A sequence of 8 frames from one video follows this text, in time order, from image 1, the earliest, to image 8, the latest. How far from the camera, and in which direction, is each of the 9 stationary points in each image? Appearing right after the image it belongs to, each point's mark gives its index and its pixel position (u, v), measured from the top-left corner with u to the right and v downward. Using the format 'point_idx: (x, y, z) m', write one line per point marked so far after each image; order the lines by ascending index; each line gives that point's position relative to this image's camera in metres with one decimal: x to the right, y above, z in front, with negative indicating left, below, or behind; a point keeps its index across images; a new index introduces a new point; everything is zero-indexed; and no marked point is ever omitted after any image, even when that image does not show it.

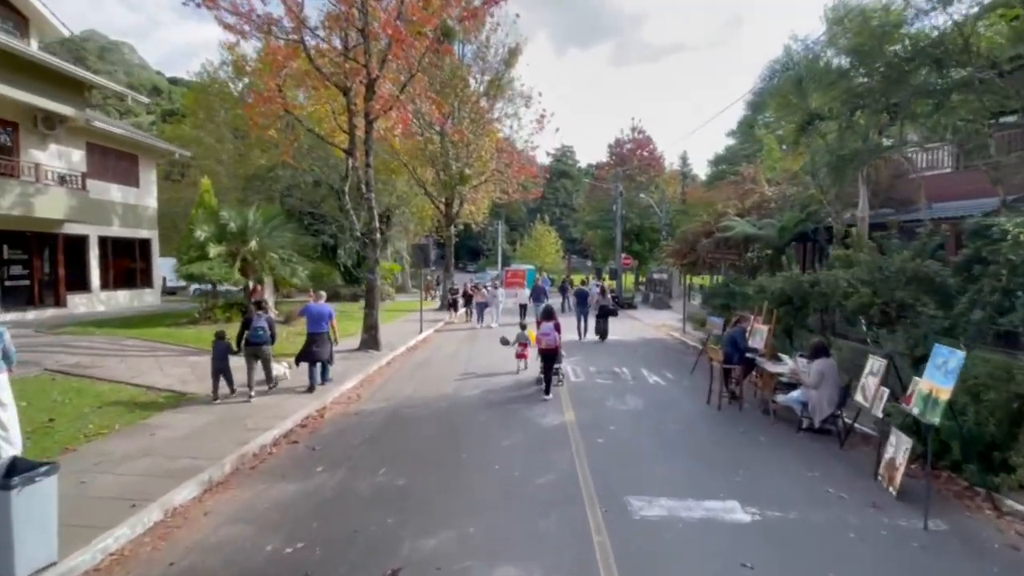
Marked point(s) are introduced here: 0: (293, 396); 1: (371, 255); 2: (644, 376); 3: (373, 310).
0: (-6.3, -3.1, +13.6) m
1: (-5.9, +1.4, +19.4) m
2: (+4.5, -3.0, +16.0) m
3: (-5.8, -0.9, +19.5) m
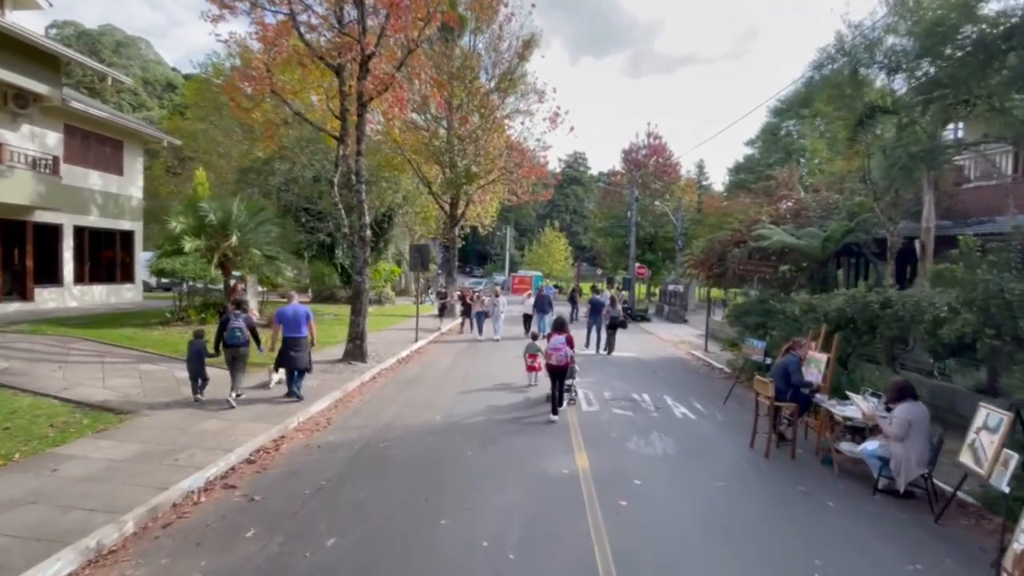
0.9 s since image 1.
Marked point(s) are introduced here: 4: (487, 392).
0: (-6.3, -3.2, +11.3) m
1: (-5.7, +1.3, +17.2) m
2: (+4.6, -3.4, +13.6) m
3: (-5.6, -1.1, +17.3) m
4: (-0.8, -3.4, +15.5) m
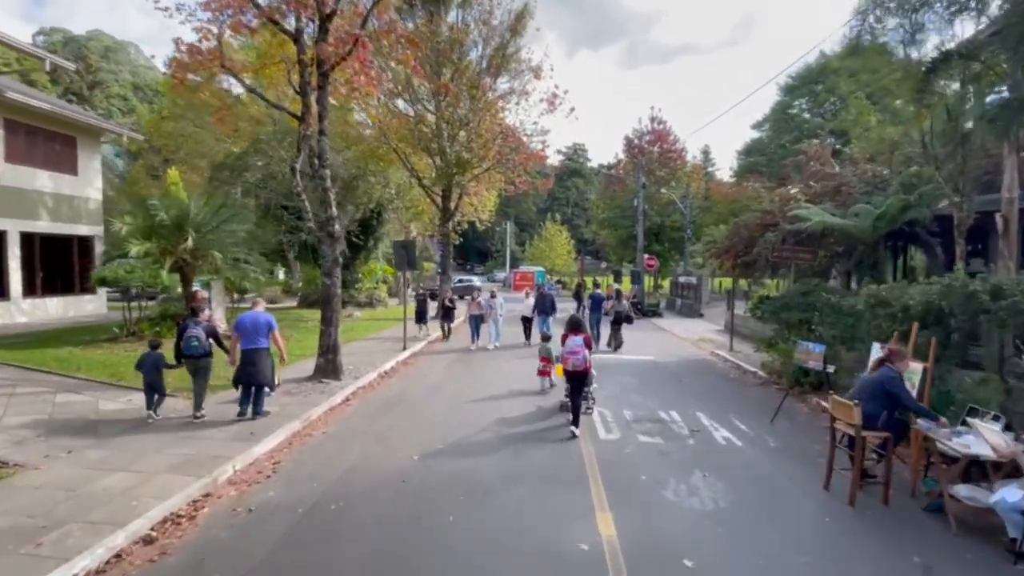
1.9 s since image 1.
0: (-6.4, -3.4, +8.8) m
1: (-5.8, +1.1, +14.6) m
2: (+4.5, -3.3, +10.9) m
3: (-5.7, -1.2, +14.7) m
4: (-0.8, -3.4, +12.9) m
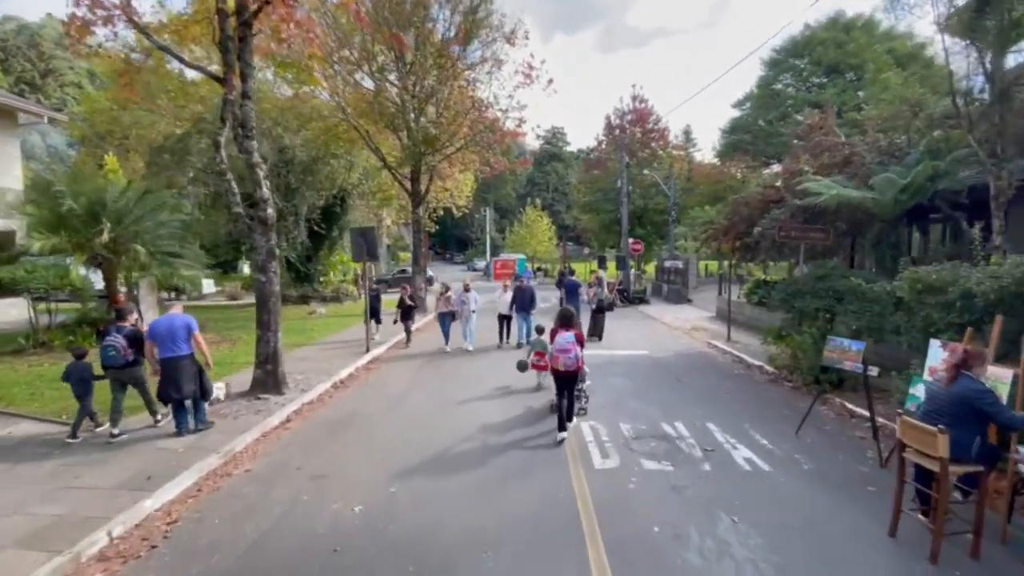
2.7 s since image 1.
0: (-6.8, -3.5, +6.4) m
1: (-6.6, +1.2, +12.1) m
2: (+4.0, -3.1, +9.0) m
3: (-6.4, -1.1, +12.3) m
4: (-1.4, -3.2, +10.8) m
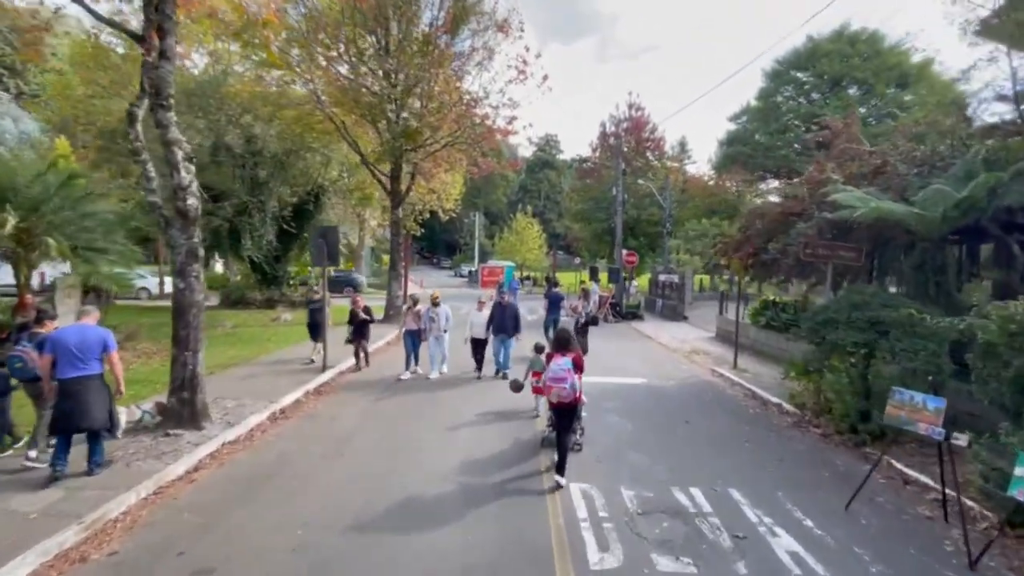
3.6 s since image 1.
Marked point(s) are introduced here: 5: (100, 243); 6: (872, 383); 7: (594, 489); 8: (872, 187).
0: (-7.2, -3.6, +4.0) m
1: (-7.0, +1.0, +9.7) m
2: (+3.6, -3.5, +6.8) m
3: (-6.9, -1.3, +9.9) m
4: (-1.9, -3.6, +8.5) m
5: (-12.8, +1.4, +14.9) m
6: (+7.9, -2.1, +10.3) m
7: (+1.3, -3.4, +8.0) m
8: (+10.2, +2.9, +13.3) m
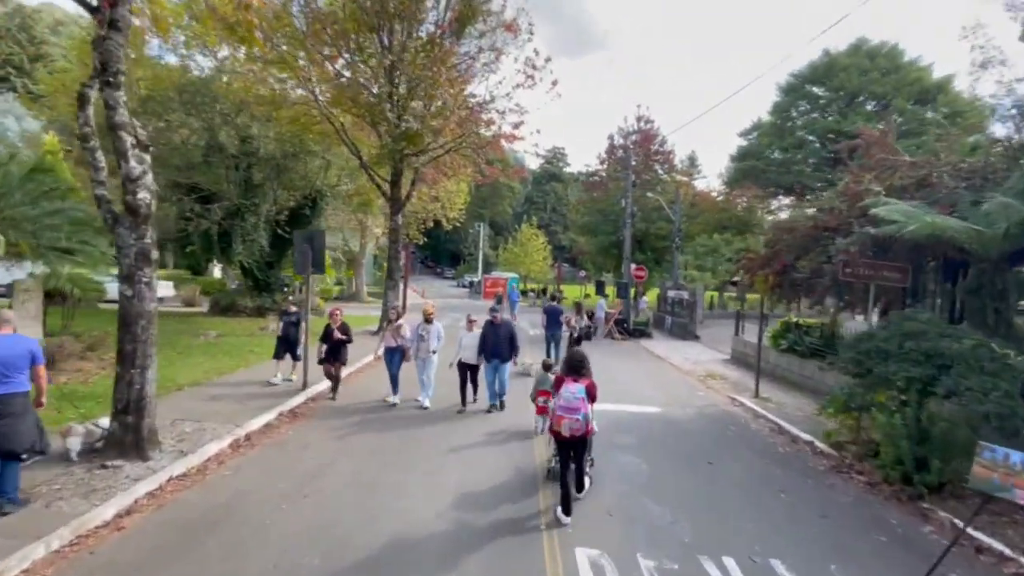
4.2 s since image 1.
0: (-7.4, -3.6, +2.6) m
1: (-7.0, +0.9, +8.5) m
2: (+3.4, -3.8, +5.3) m
3: (-6.9, -1.5, +8.6) m
4: (-2.0, -3.8, +7.0) m
5: (-12.7, +1.3, +13.7) m
6: (+7.8, -2.6, +8.8) m
7: (+1.2, -3.7, +6.5) m
8: (+10.3, +2.2, +11.9) m
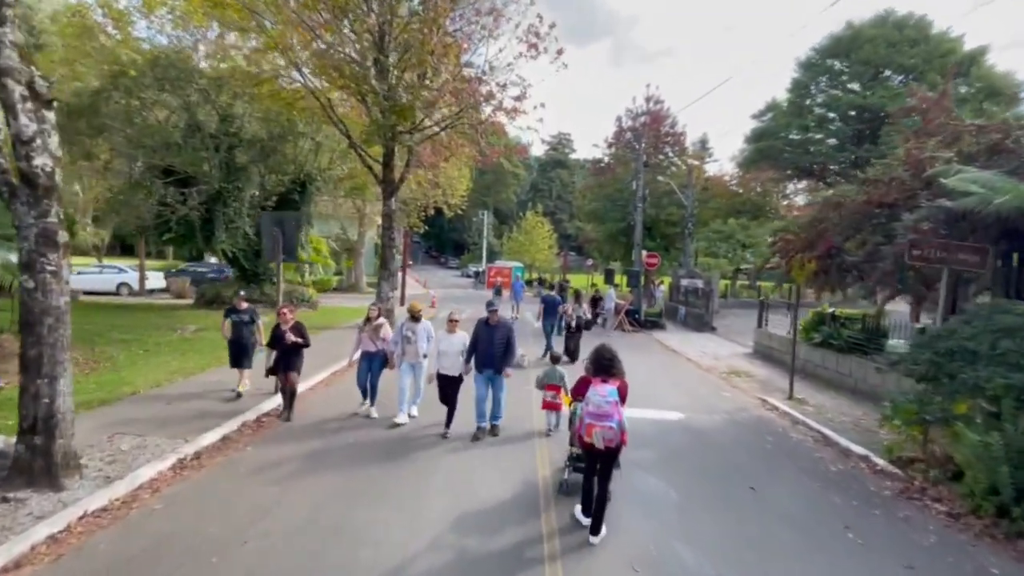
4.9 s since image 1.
0: (-7.5, -3.6, +1.0) m
1: (-7.0, +1.0, +6.8) m
2: (+3.4, -3.7, +3.6) m
3: (-7.0, -1.3, +7.0) m
4: (-2.1, -3.6, +5.4) m
5: (-12.7, +1.5, +12.0) m
6: (+7.8, -2.4, +7.0) m
7: (+1.2, -3.6, +4.8) m
8: (+10.2, +2.5, +9.9) m
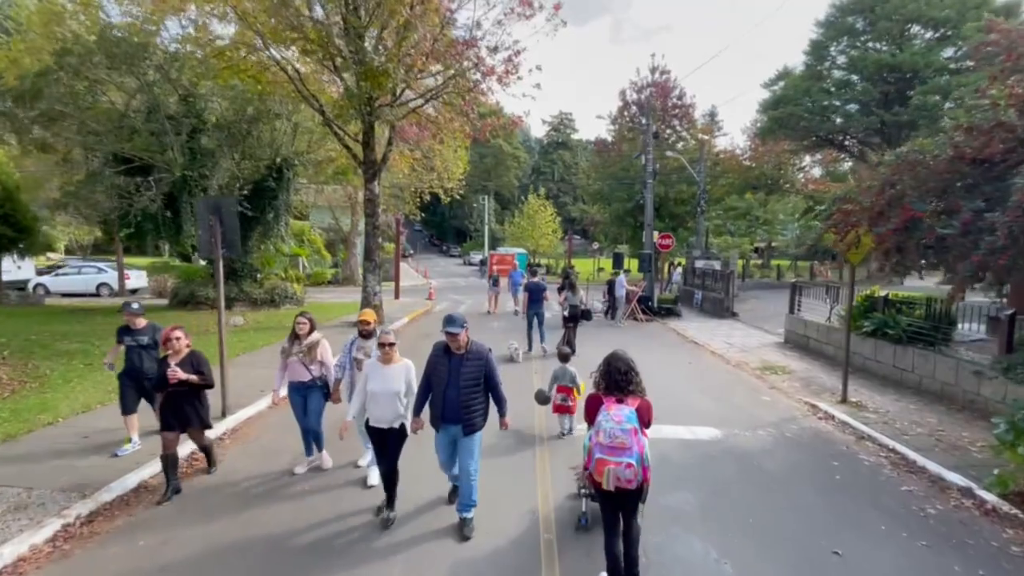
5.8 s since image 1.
0: (-7.6, -4.0, -1.0) m
1: (-7.3, +0.8, +4.6) m
2: (+3.2, -3.7, +1.4) m
3: (-7.1, -1.6, +4.9) m
4: (-2.2, -3.8, +3.3) m
5: (-12.9, +1.2, +9.9) m
6: (+7.7, -2.1, +4.8) m
7: (+1.0, -3.6, +2.7) m
8: (+10.0, +2.9, +7.5) m
